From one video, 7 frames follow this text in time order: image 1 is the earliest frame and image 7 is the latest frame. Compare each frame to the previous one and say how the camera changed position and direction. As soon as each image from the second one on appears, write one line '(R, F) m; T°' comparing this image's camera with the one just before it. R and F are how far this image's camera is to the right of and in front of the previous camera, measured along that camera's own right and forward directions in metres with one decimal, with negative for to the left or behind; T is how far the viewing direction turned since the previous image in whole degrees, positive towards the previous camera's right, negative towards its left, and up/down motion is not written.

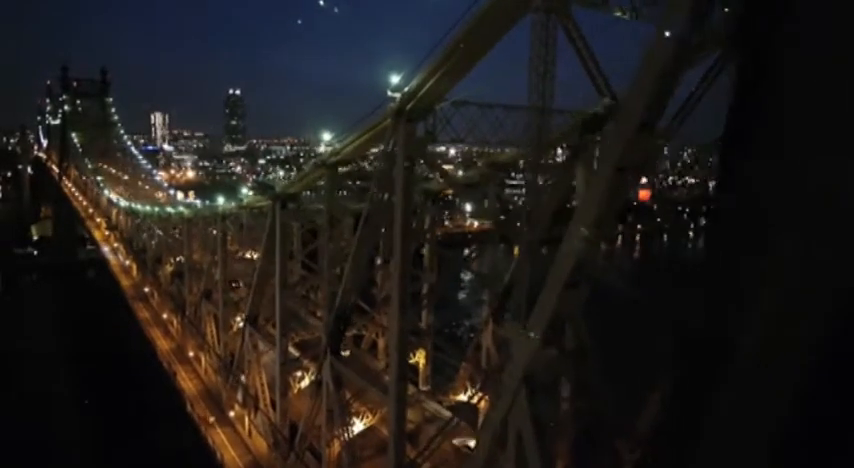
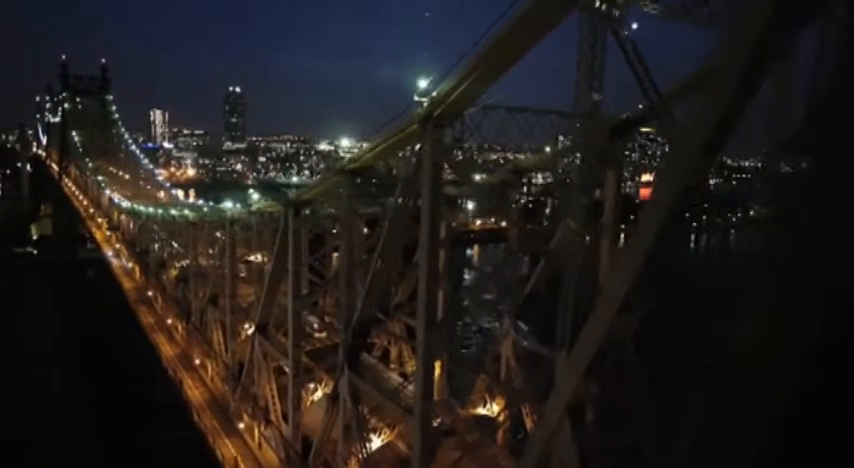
(-0.2, +0.2) m; 0°
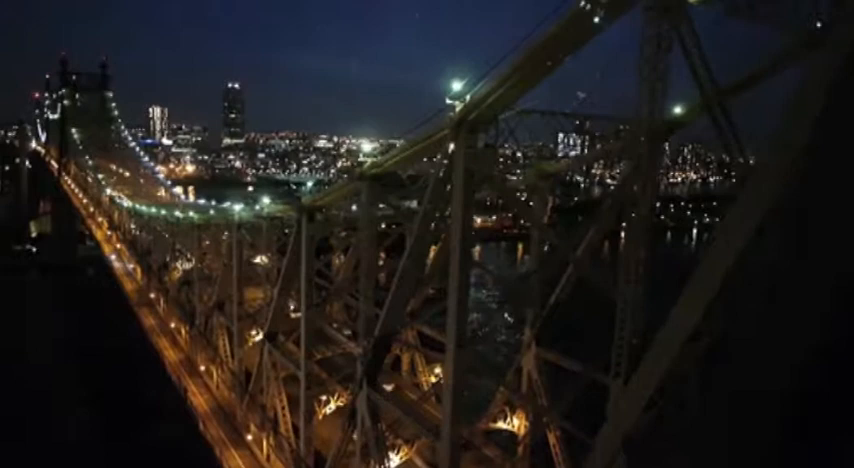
(-0.2, +0.3) m; 0°
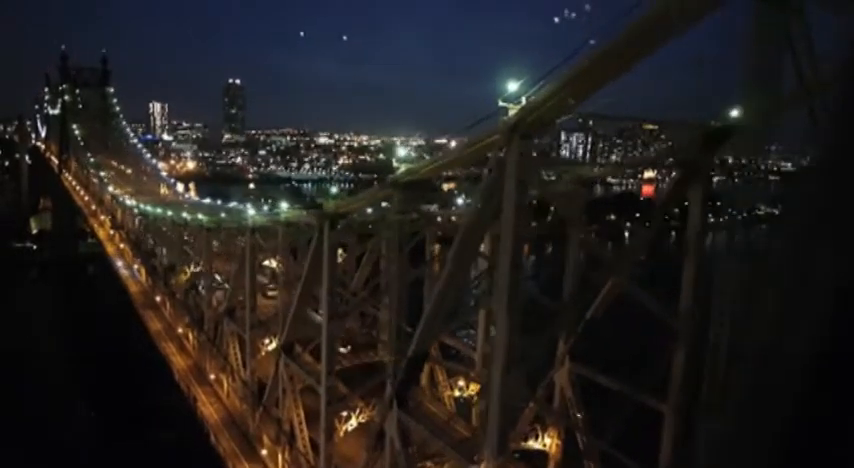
(-0.2, +0.4) m; 0°
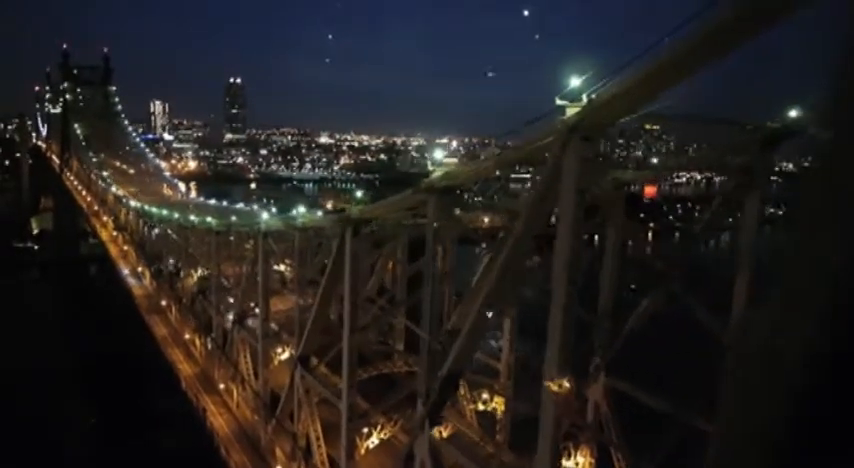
(-0.2, +0.3) m; 0°
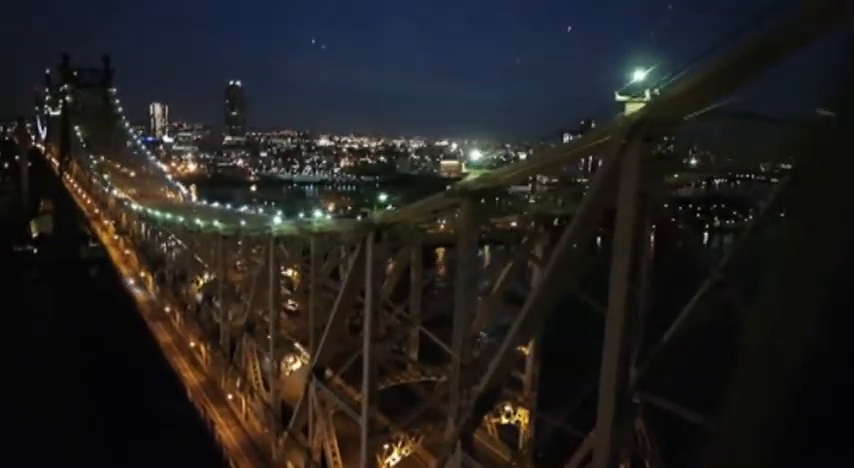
(-0.2, +0.3) m; 0°
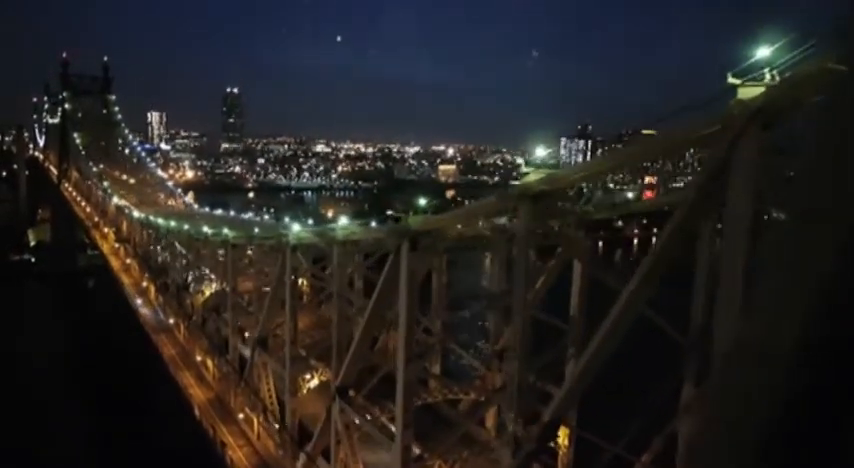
(-0.3, +0.5) m; 0°
